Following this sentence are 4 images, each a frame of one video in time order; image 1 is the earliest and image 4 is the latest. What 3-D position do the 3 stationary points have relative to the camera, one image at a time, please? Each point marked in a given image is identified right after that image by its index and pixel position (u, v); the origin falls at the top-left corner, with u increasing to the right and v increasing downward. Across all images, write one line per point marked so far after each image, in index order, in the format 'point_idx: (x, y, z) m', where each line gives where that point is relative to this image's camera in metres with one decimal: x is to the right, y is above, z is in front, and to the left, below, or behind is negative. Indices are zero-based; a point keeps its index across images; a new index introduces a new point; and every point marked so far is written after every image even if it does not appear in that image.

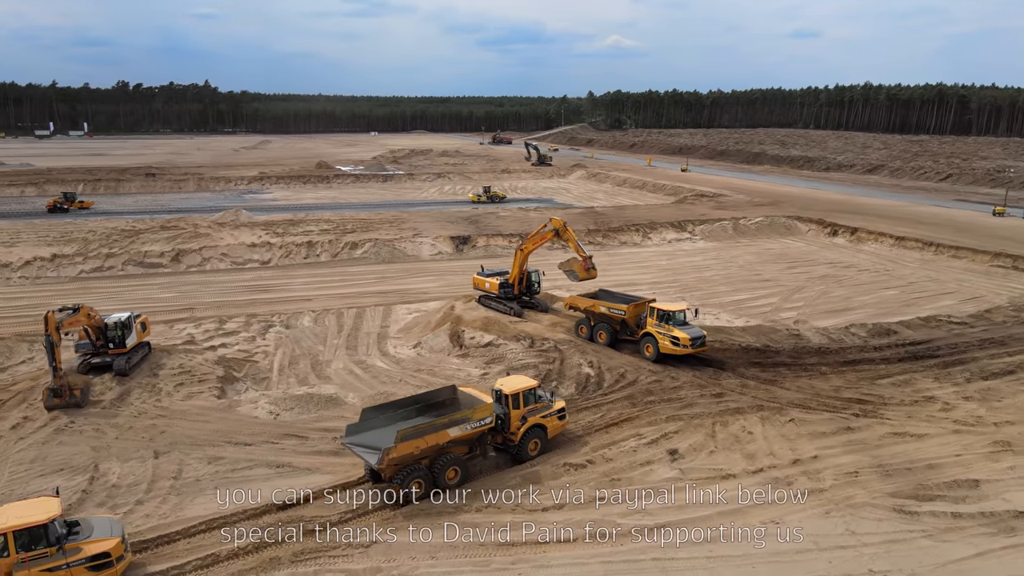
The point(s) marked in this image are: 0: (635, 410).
0: (+2.4, -2.3, +14.0) m
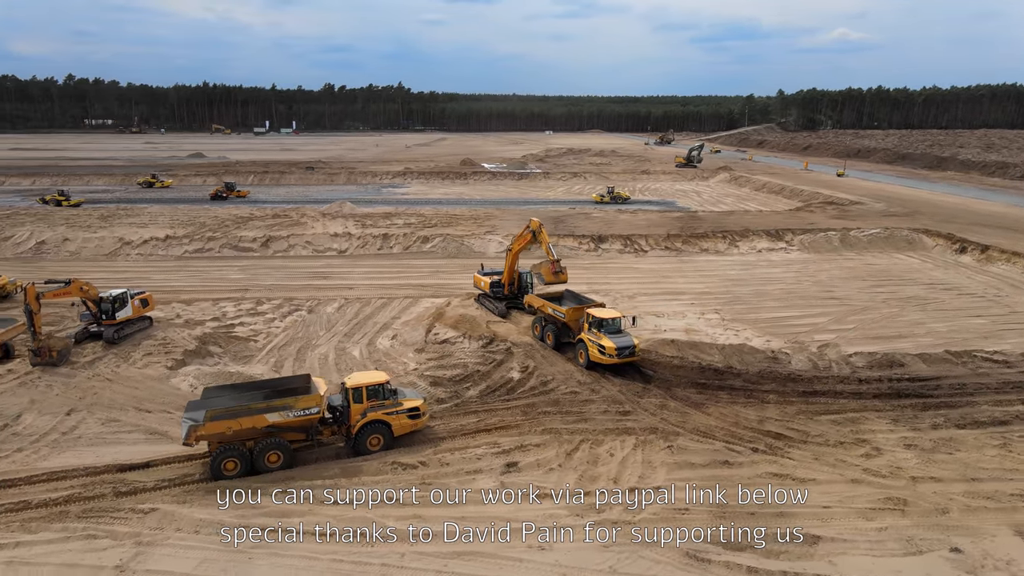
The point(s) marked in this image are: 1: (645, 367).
0: (+0.2, -2.4, +13.6) m
1: (+2.9, -1.8, +16.2) m
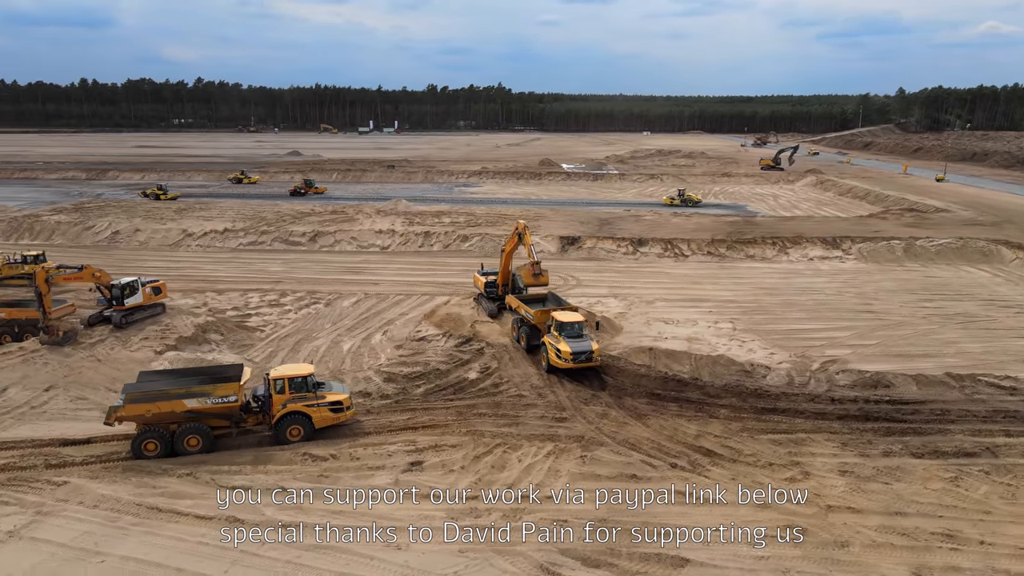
0: (-1.1, -2.4, +13.6) m
1: (+2.0, -1.9, +15.8) m
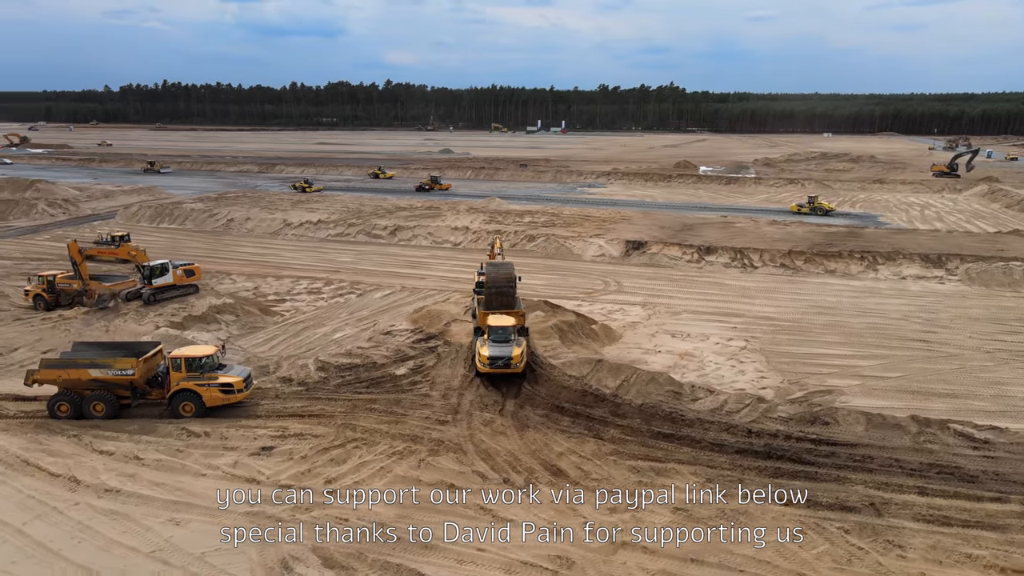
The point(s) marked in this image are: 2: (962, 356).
0: (-3.2, -2.4, +14.0) m
1: (+0.3, -2.0, +15.4) m
2: (+12.3, -1.9, +20.0) m
